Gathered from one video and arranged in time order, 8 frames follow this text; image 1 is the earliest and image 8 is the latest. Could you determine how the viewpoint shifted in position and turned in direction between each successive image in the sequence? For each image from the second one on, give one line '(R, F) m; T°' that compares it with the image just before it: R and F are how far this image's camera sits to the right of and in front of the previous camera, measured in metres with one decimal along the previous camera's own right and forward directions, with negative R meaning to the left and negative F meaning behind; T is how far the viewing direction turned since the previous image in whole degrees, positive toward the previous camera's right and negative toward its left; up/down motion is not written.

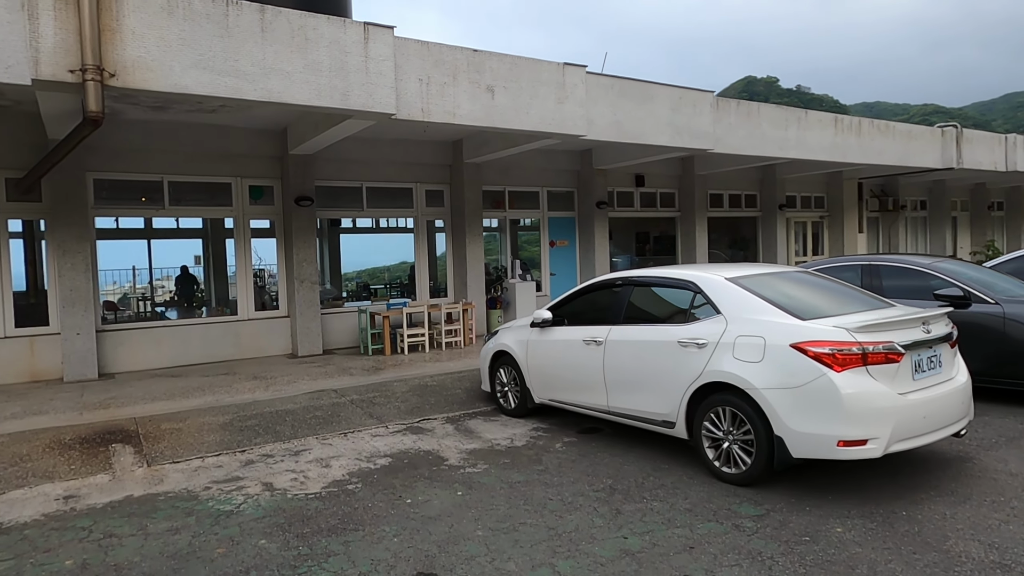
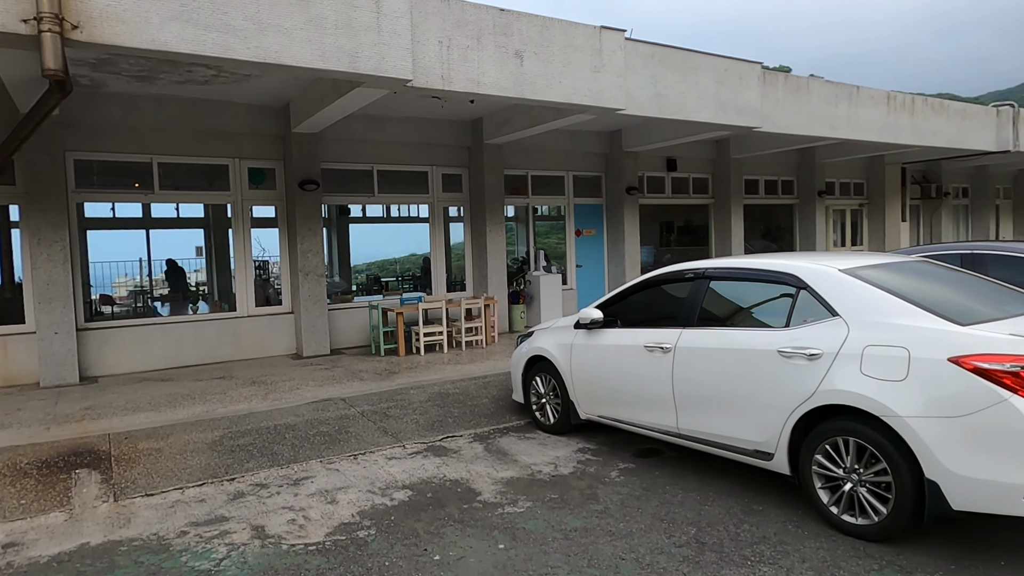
(-0.2, +1.0) m; -1°
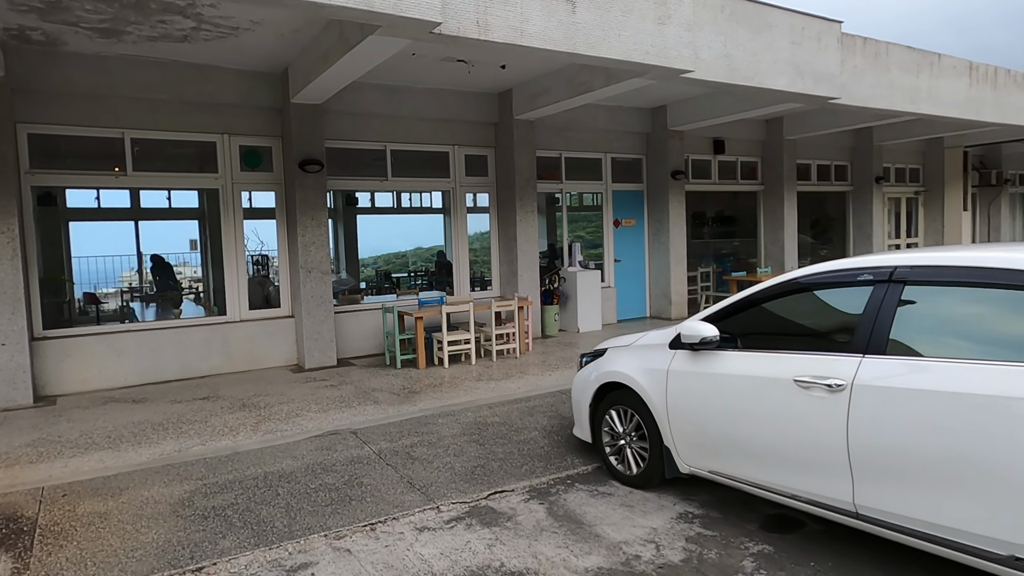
(-0.4, +1.4) m; 0°
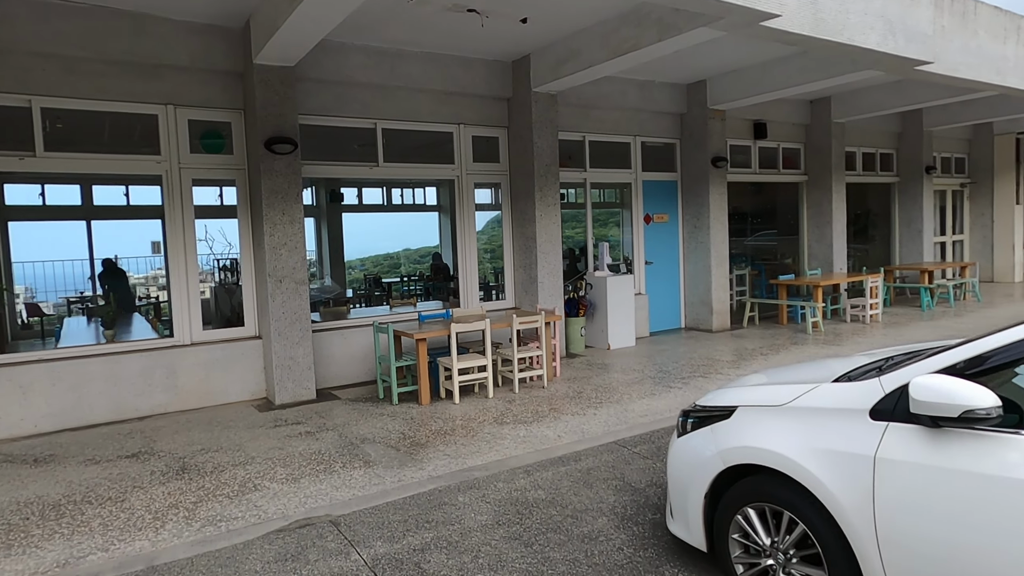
(-0.3, +1.6) m; +1°
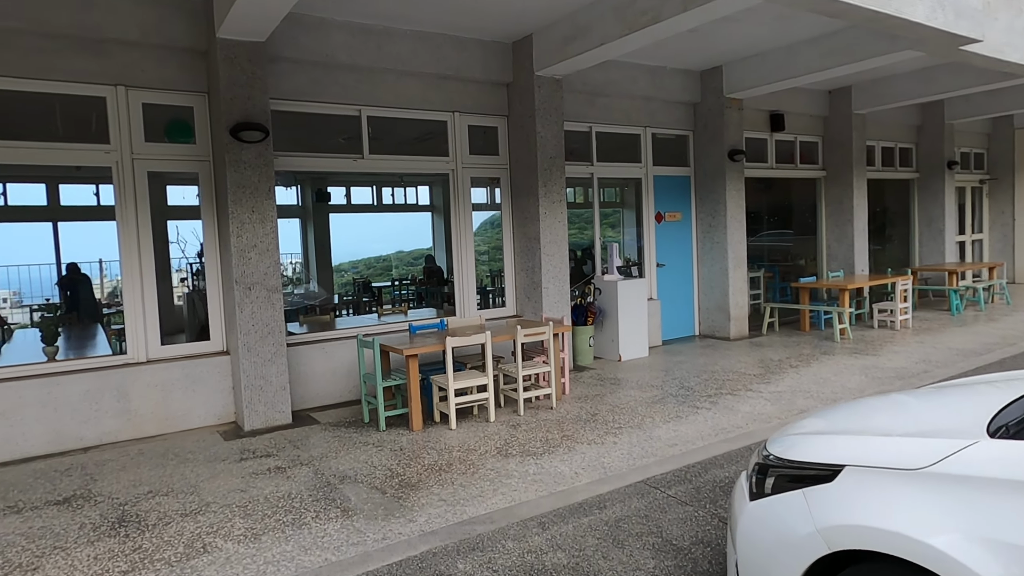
(-0.1, +0.7) m; +1°
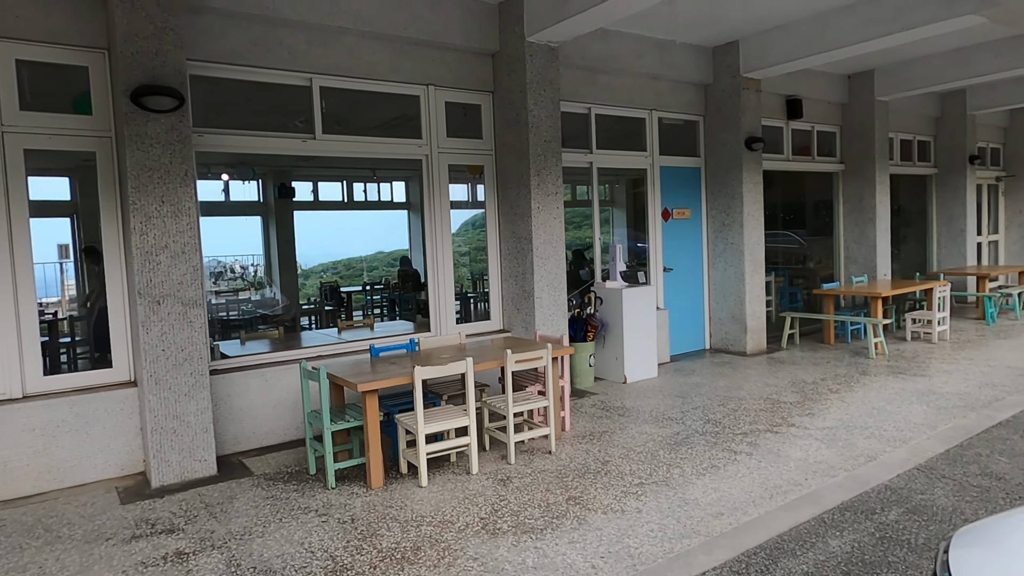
(0.0, +1.1) m; +2°
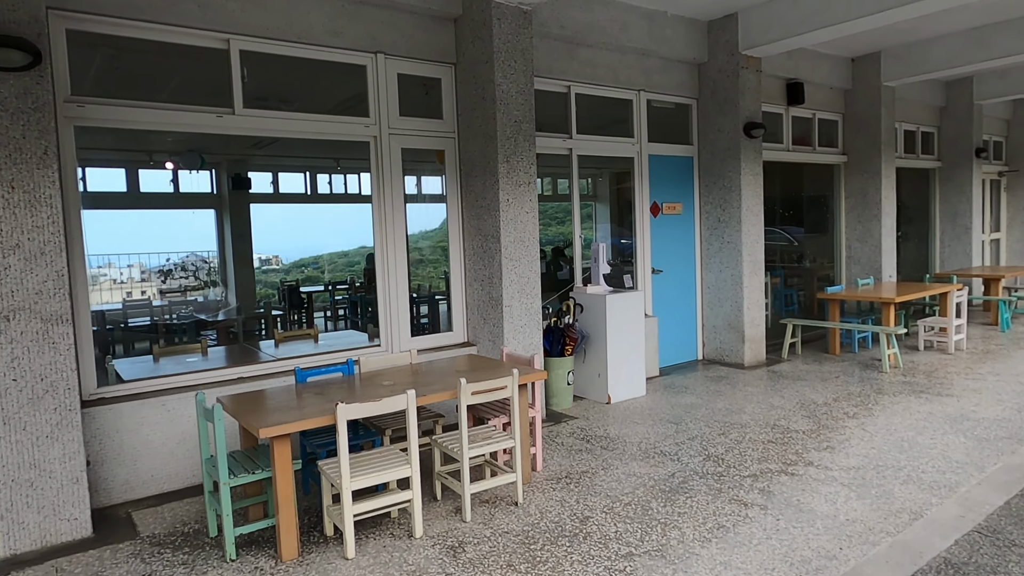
(+0.1, +0.8) m; +1°
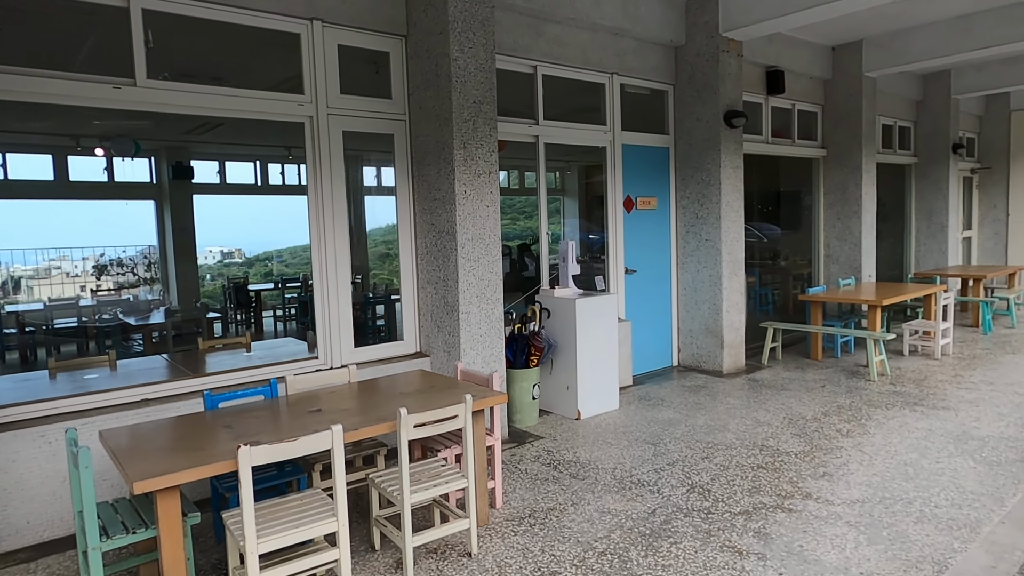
(+0.1, +0.6) m; +3°
